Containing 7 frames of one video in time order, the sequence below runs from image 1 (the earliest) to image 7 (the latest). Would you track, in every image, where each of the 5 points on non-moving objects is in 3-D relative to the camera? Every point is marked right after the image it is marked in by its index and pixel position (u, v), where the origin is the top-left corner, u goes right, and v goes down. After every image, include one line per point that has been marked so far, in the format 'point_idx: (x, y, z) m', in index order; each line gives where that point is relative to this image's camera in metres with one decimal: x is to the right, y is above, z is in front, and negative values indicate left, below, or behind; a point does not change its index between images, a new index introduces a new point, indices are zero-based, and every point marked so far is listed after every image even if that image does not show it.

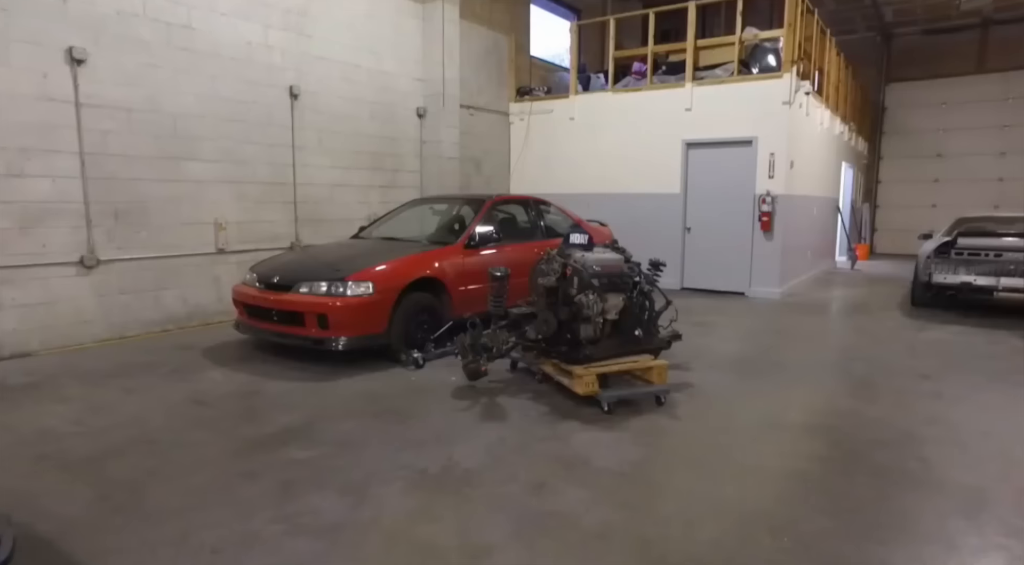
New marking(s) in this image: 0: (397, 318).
0: (-0.9, -0.3, +5.2) m
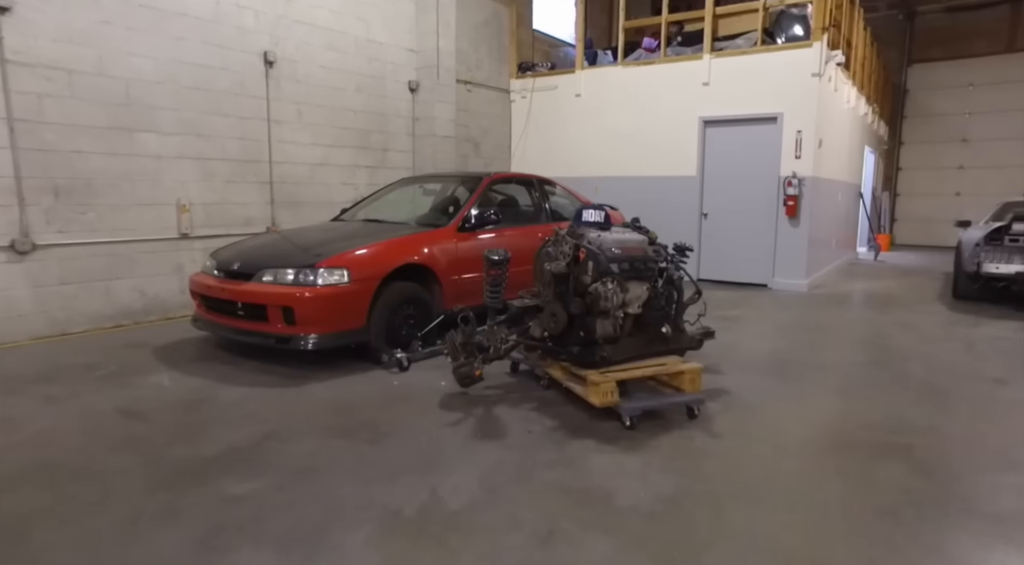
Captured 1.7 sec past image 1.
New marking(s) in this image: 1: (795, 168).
0: (-0.9, -0.2, +4.4) m
1: (+3.5, +1.4, +7.9) m
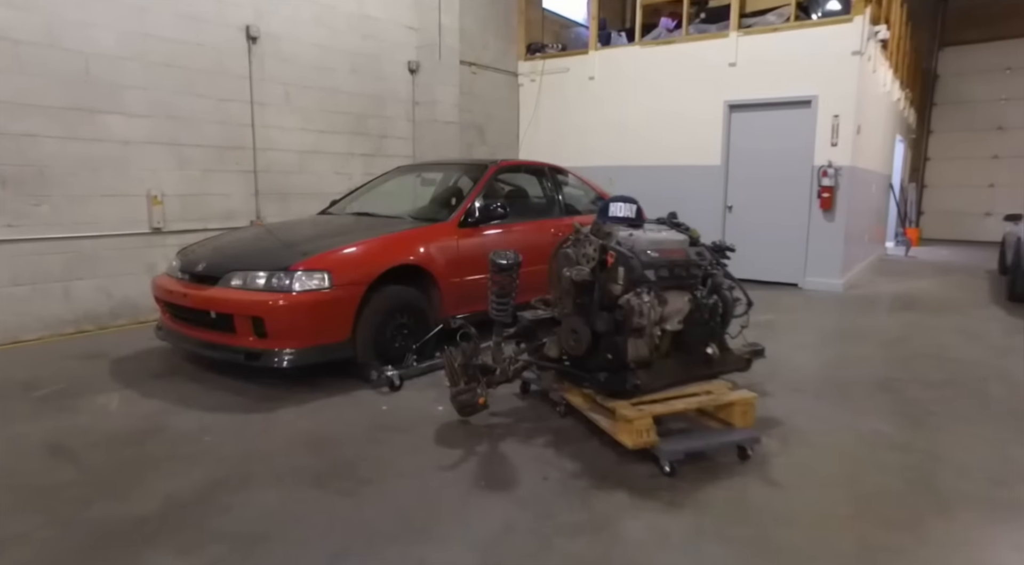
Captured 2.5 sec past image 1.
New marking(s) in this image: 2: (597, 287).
0: (-0.9, -0.2, +3.8) m
1: (+3.6, +1.4, +7.2) m
2: (+0.4, 0.0, +2.8) m
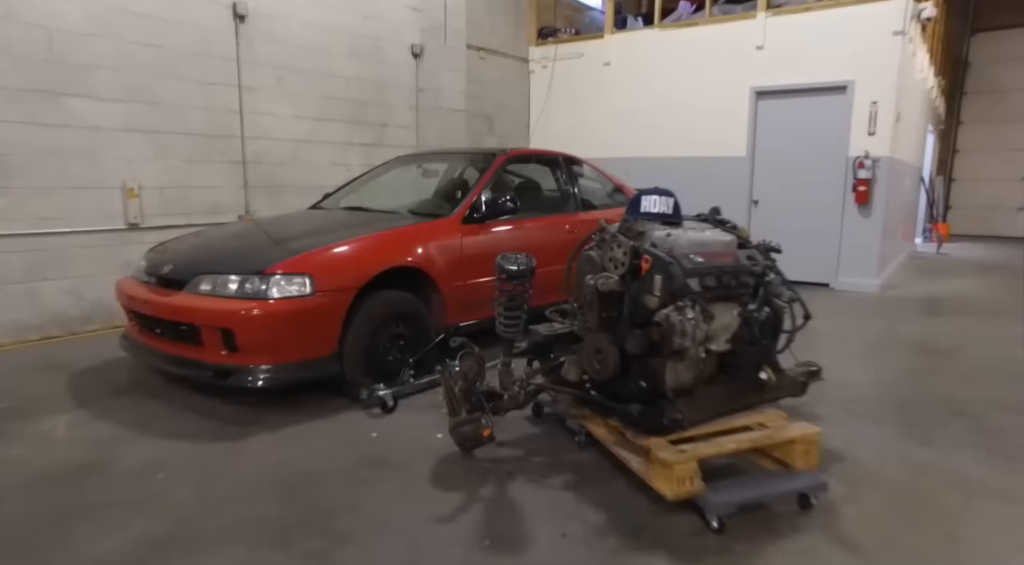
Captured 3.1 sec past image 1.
0: (-0.8, -0.3, +3.3) m
1: (+3.7, +1.4, +6.7) m
2: (+0.4, -0.1, +2.3) m
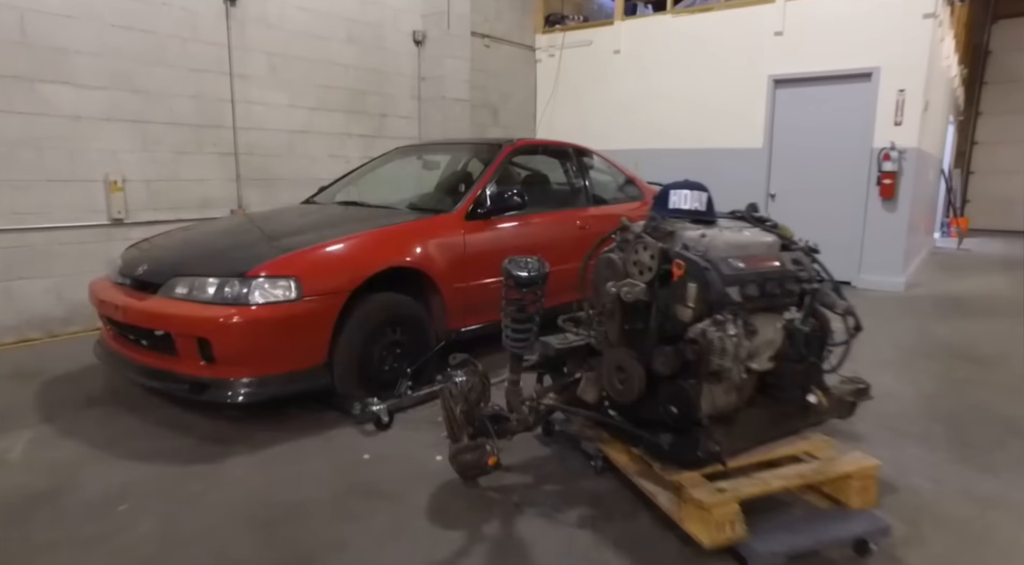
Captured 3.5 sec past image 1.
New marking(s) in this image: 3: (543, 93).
0: (-0.8, -0.3, +3.0) m
1: (+3.7, +1.4, +6.3) m
2: (+0.4, -0.1, +2.0) m
3: (+0.4, +2.5, +8.6) m
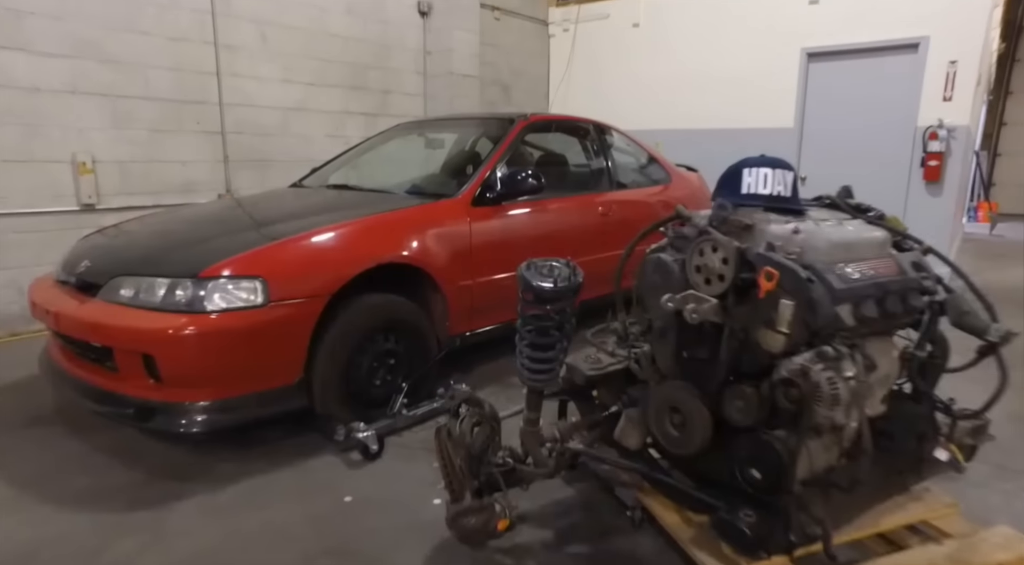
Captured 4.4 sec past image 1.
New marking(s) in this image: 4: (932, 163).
0: (-0.7, -0.3, +2.5) m
1: (+3.9, +1.5, +5.7) m
2: (+0.5, -0.1, +1.4) m
3: (+0.6, +2.6, +8.0) m
4: (+3.8, +1.1, +5.7) m
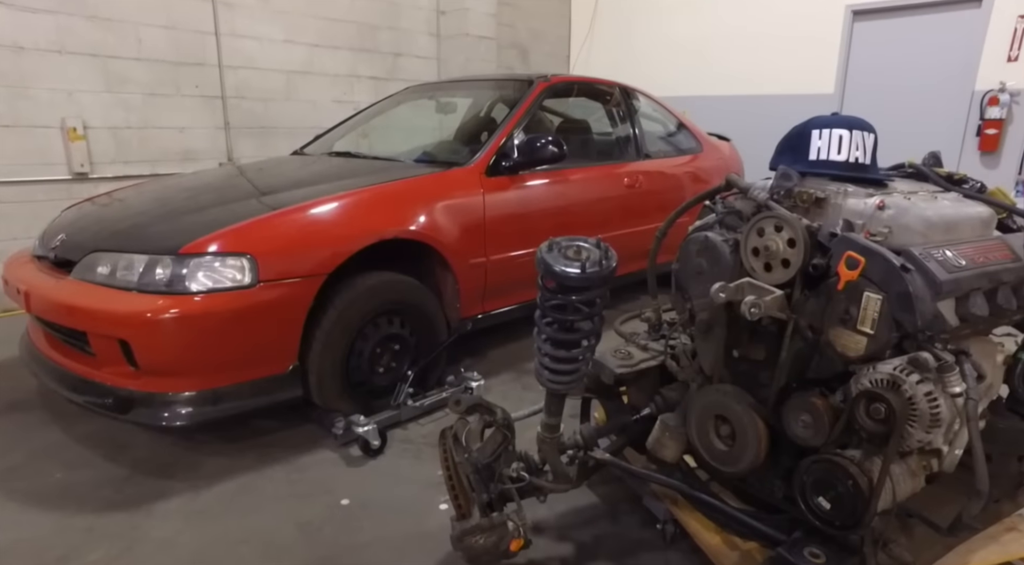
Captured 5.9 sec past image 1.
0: (-0.7, -0.2, +2.3) m
1: (+4.0, +1.7, +5.3) m
2: (+0.5, -0.1, +1.2) m
3: (+0.8, +2.9, +7.6) m
4: (+3.9, +1.2, +5.3) m
